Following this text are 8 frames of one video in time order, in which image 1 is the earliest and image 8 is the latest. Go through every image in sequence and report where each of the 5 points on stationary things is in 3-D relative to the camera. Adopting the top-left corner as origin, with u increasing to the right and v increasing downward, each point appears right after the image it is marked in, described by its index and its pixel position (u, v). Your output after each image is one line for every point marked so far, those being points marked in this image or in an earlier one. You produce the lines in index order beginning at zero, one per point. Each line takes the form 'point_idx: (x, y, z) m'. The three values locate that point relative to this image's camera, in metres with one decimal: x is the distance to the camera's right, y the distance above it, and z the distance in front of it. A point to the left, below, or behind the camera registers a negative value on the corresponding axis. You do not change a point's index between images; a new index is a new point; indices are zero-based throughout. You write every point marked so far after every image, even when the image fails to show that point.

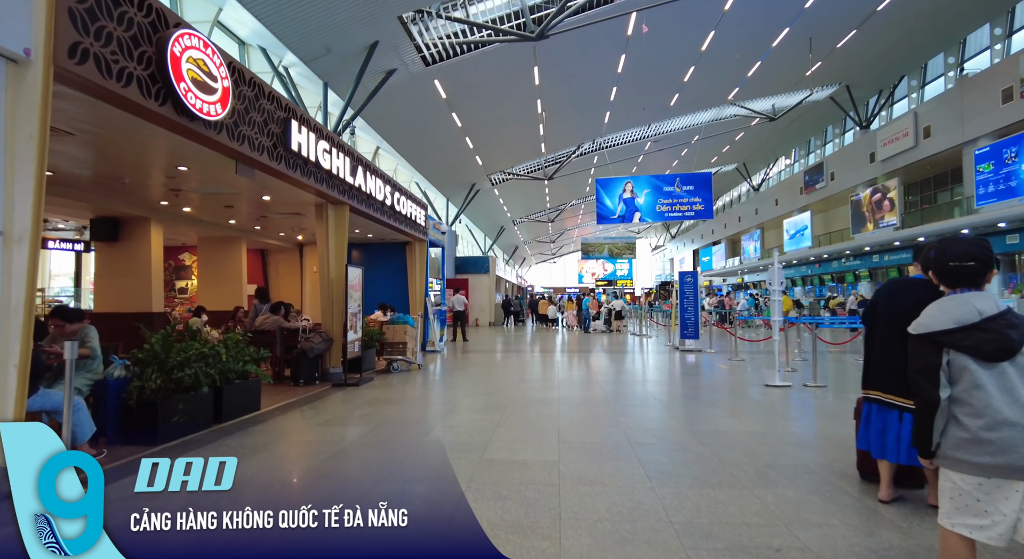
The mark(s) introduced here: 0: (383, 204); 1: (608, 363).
0: (-2.4, +1.4, +10.4) m
1: (+2.2, -1.9, +12.7) m
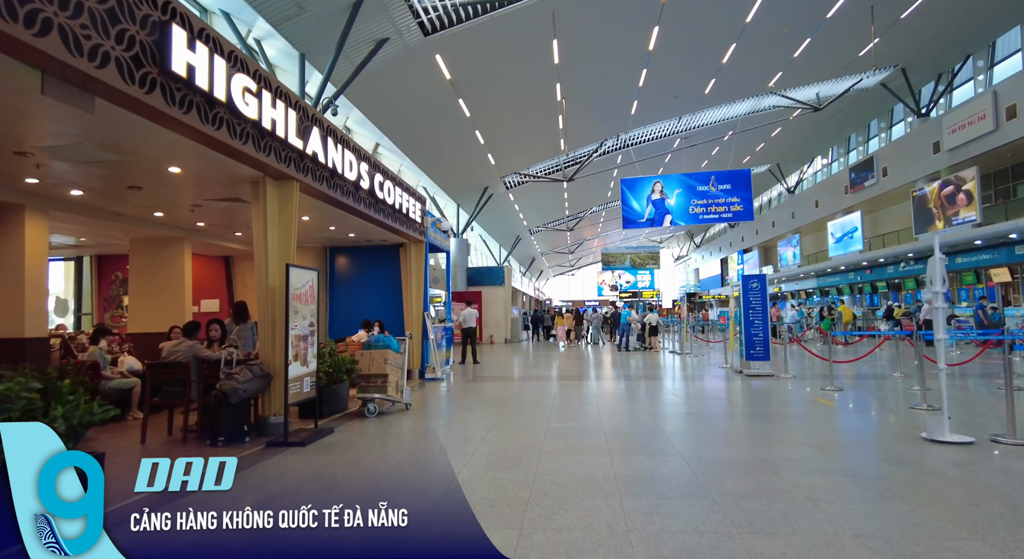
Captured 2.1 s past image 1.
0: (-2.2, +1.3, +7.9) m
1: (+2.6, -2.1, +10.0) m
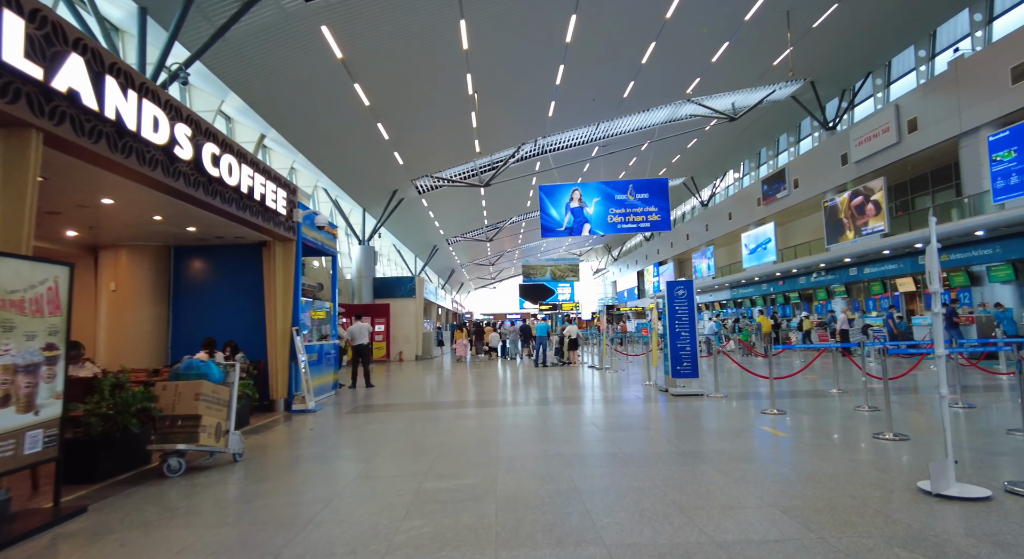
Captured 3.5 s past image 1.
0: (-3.5, +1.3, +5.9) m
1: (+1.0, -2.2, +8.5) m
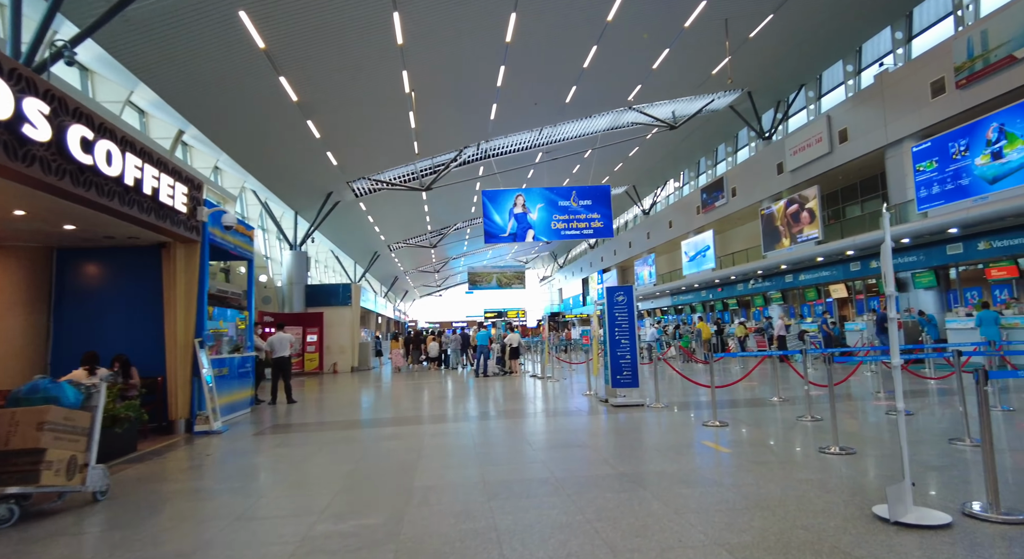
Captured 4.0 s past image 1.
0: (-4.2, +1.2, +4.9) m
1: (0.0, -2.2, +7.9) m
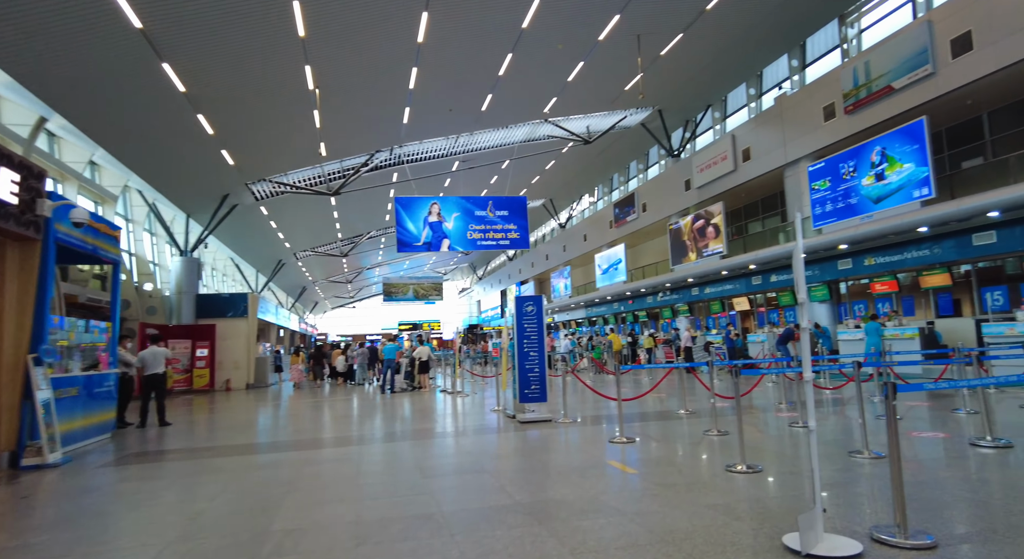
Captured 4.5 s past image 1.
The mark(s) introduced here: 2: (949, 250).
0: (-5.1, +1.2, +3.7) m
1: (-1.4, -2.3, +7.2) m
2: (+10.2, +0.7, +12.8) m
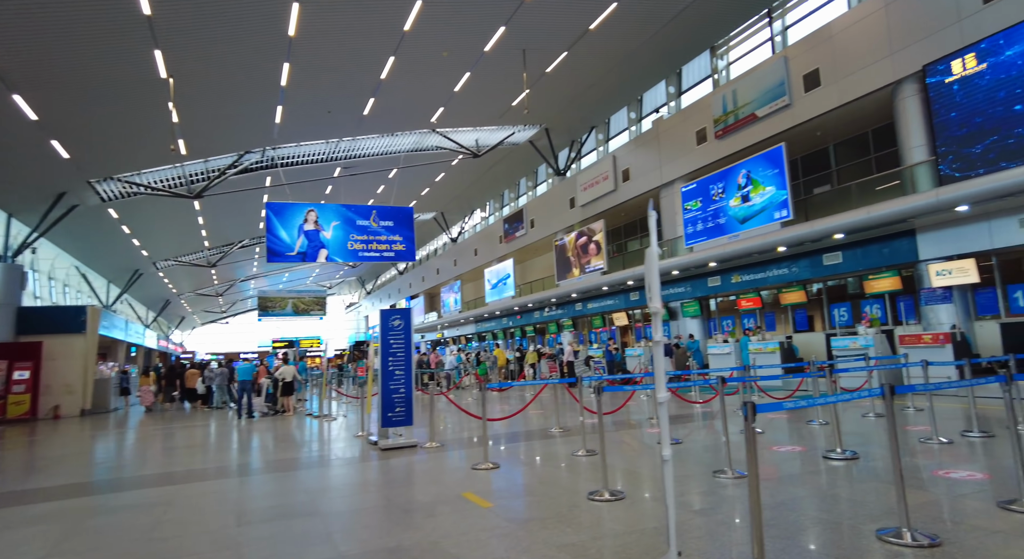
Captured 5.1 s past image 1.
0: (-6.0, +1.3, +2.1) m
1: (-3.0, -2.5, +6.1) m
2: (+7.3, +0.3, +13.9) m
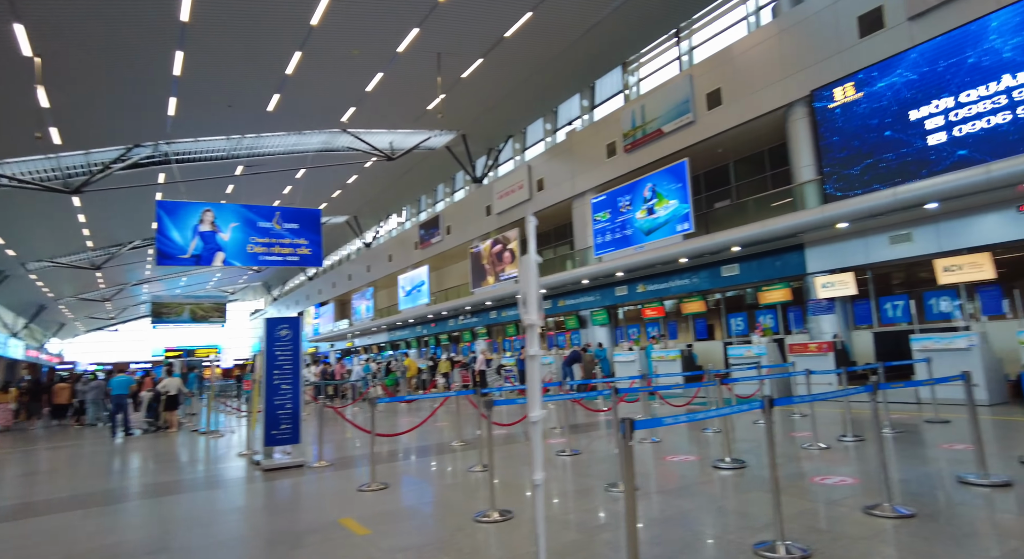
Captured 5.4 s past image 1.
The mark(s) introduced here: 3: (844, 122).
0: (-6.5, +1.3, +1.1) m
1: (-4.1, -2.5, +5.4) m
2: (+5.1, 0.0, +14.5) m
3: (+6.5, +3.1, +10.8) m
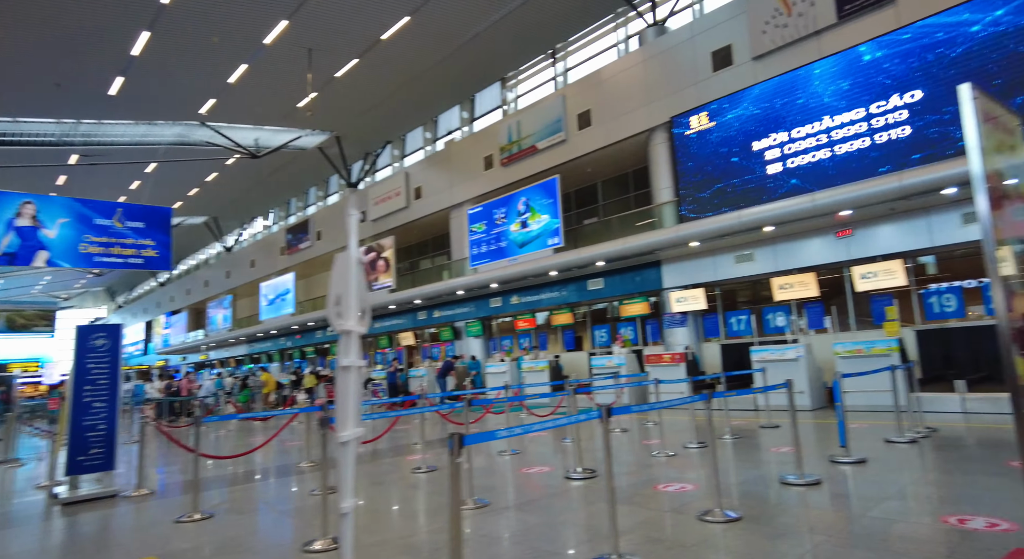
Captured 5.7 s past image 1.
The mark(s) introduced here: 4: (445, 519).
0: (-6.9, +1.5, -0.5) m
1: (-5.5, -2.5, +4.1) m
2: (+1.7, -0.4, +15.0) m
3: (+4.0, +2.8, +11.8) m
4: (-0.5, -2.1, +4.9) m
